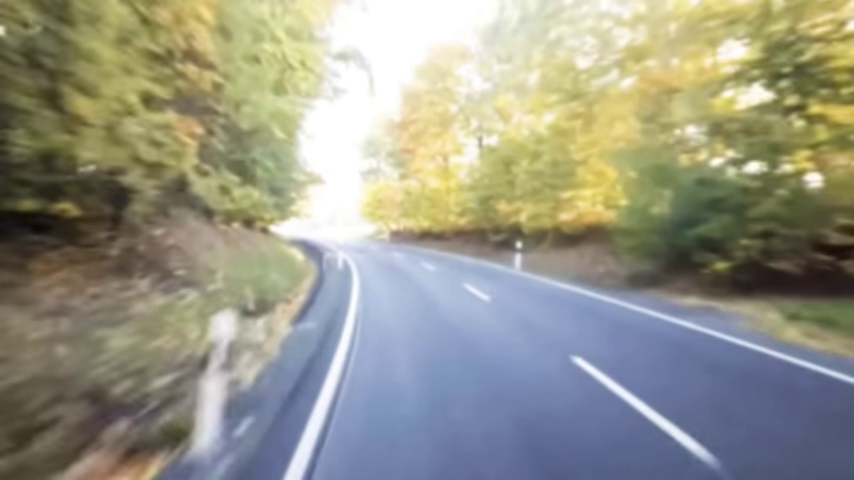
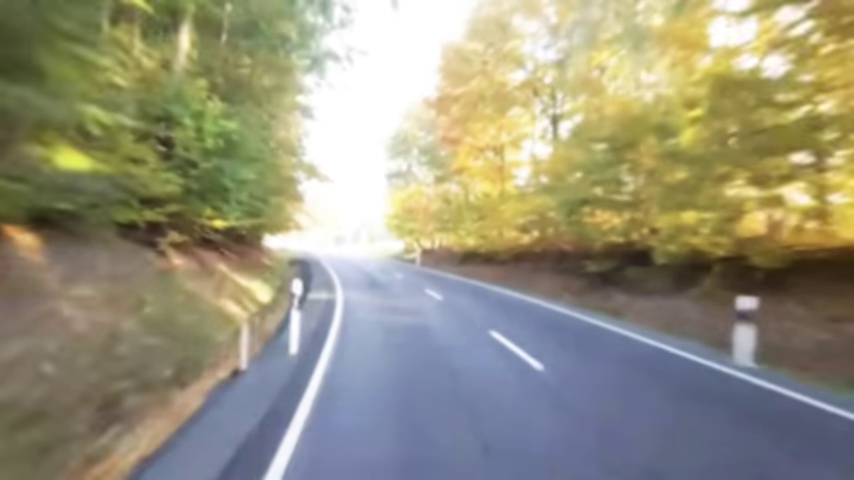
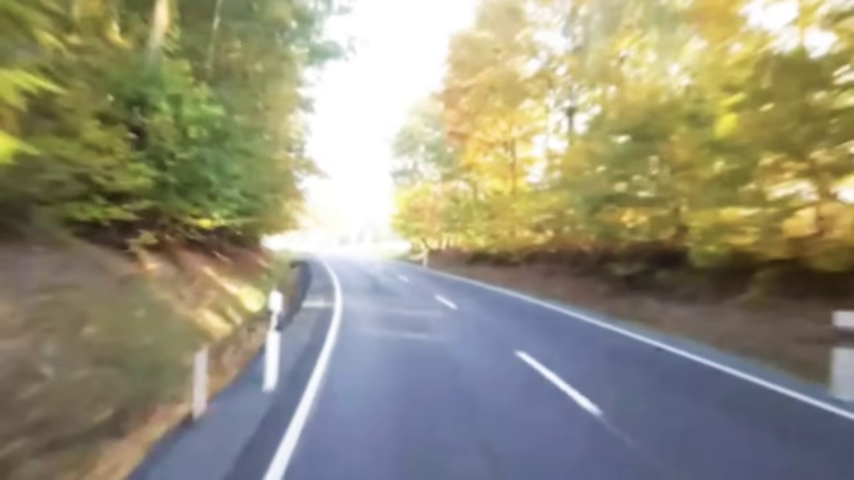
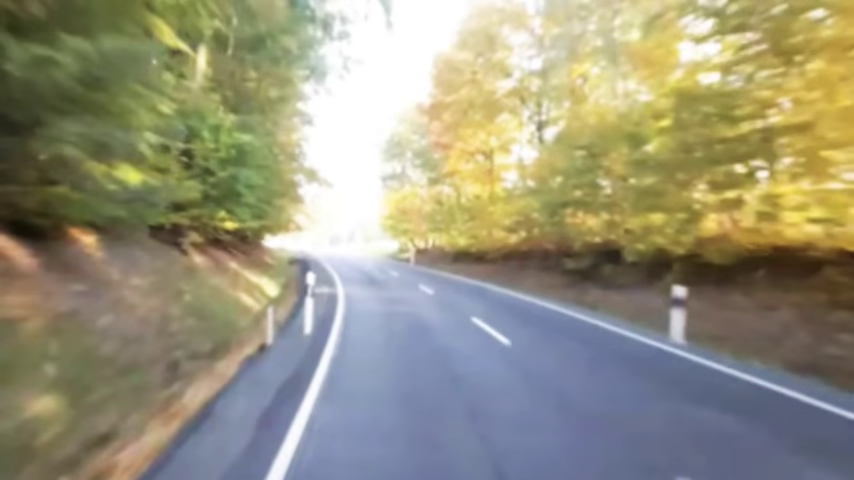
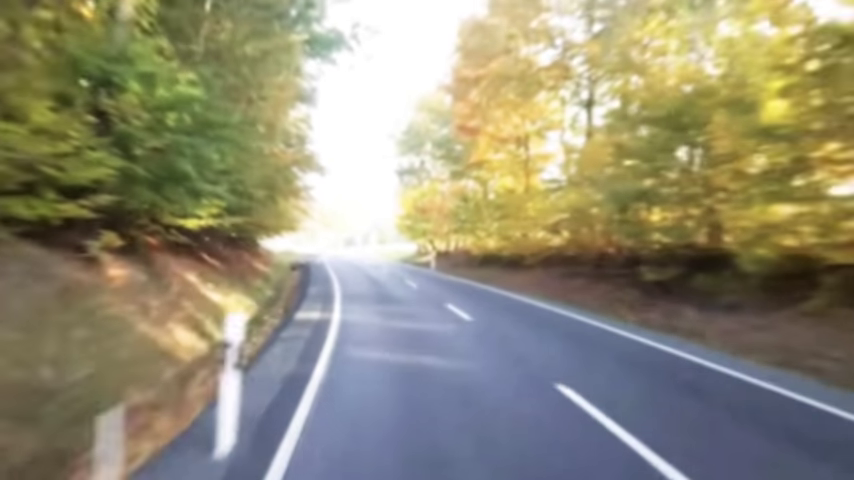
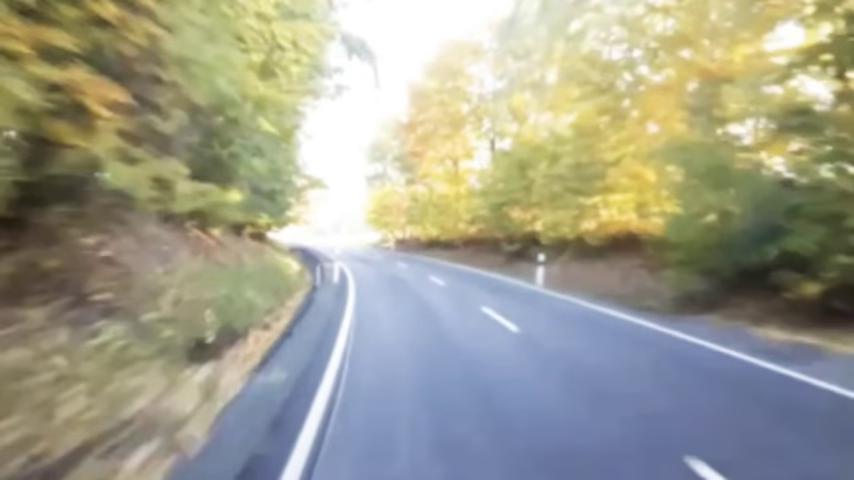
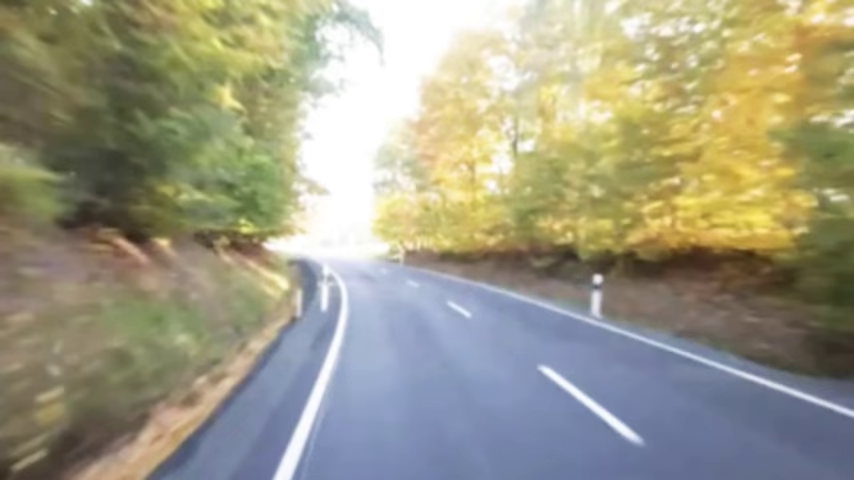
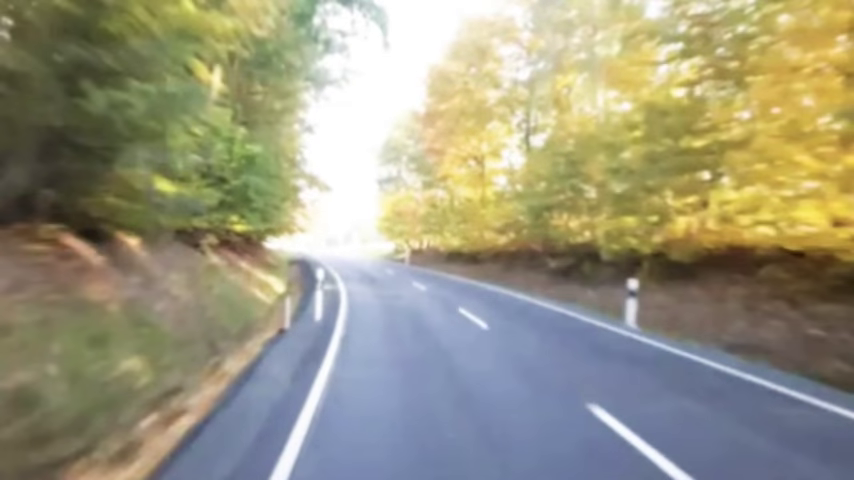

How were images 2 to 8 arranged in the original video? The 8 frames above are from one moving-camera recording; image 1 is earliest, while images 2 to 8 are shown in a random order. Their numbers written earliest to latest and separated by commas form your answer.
6, 7, 8, 4, 2, 3, 5
